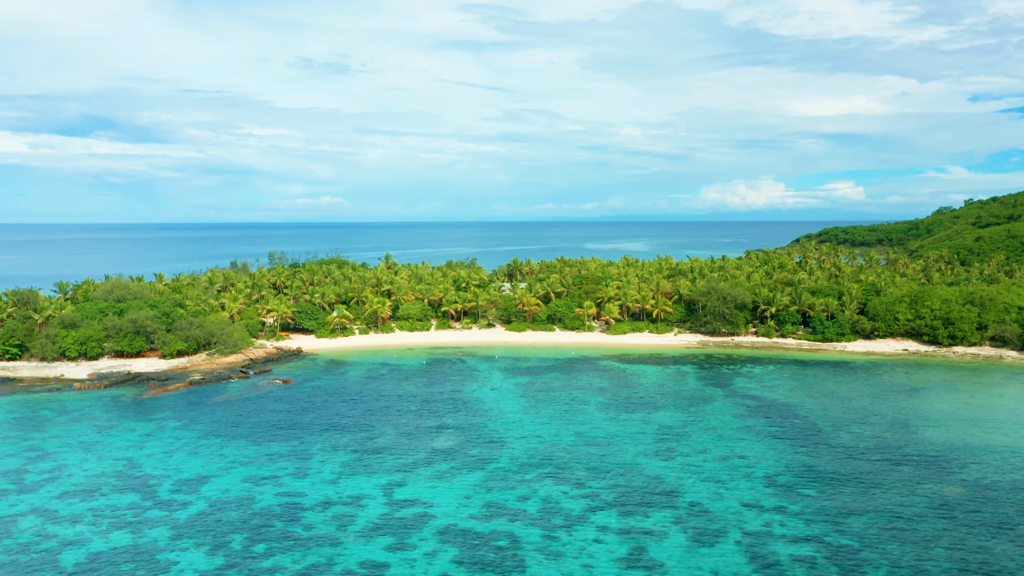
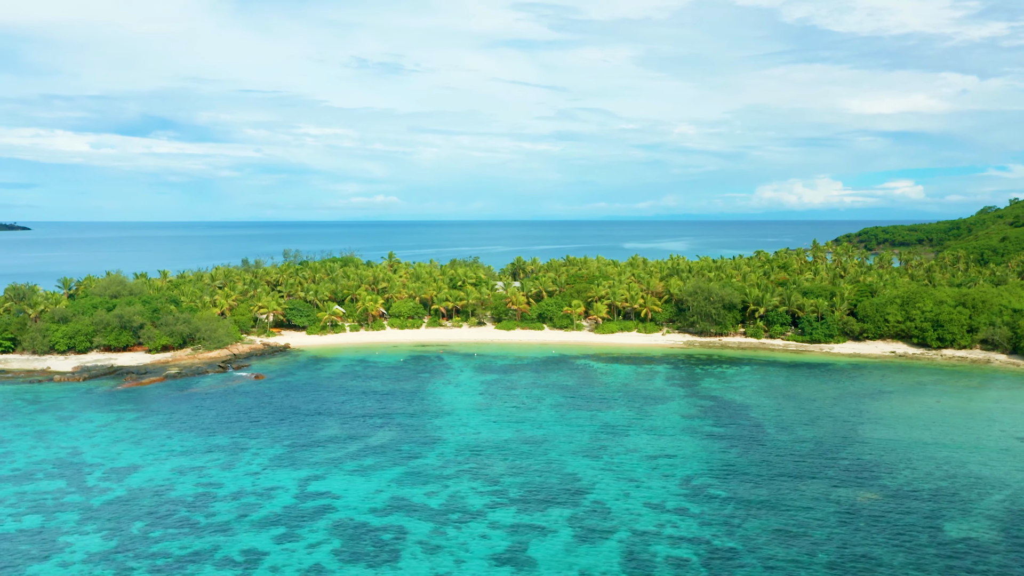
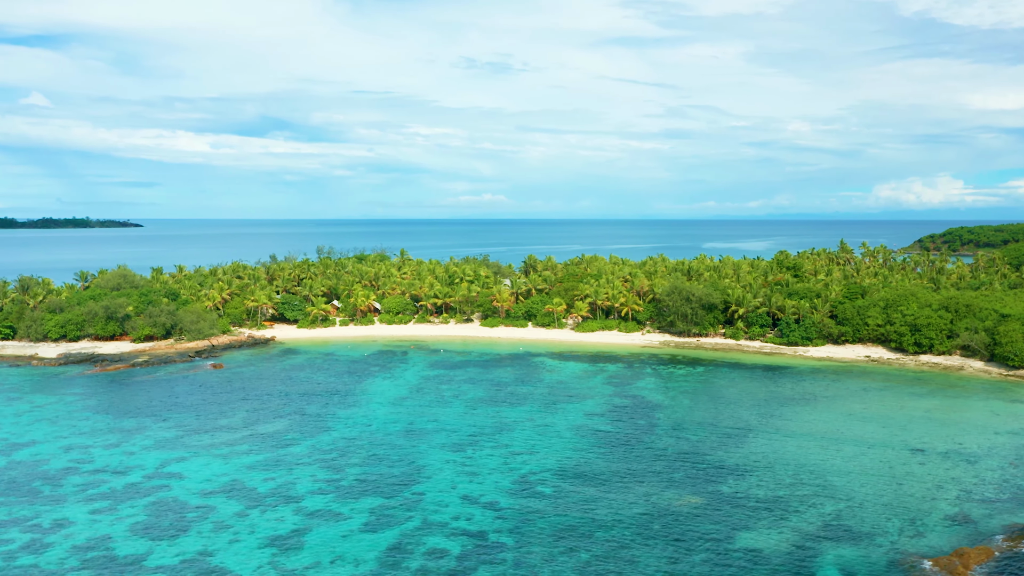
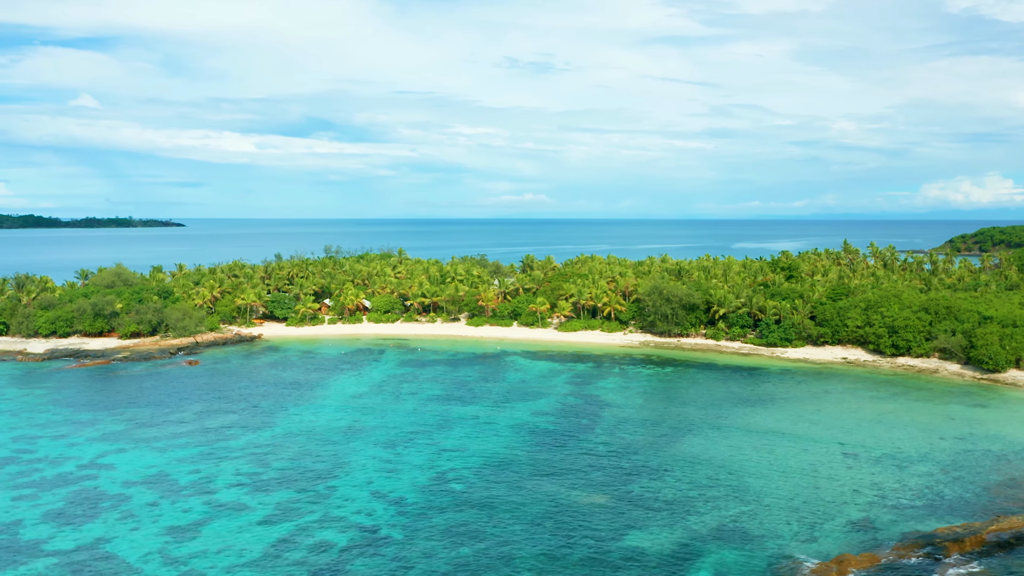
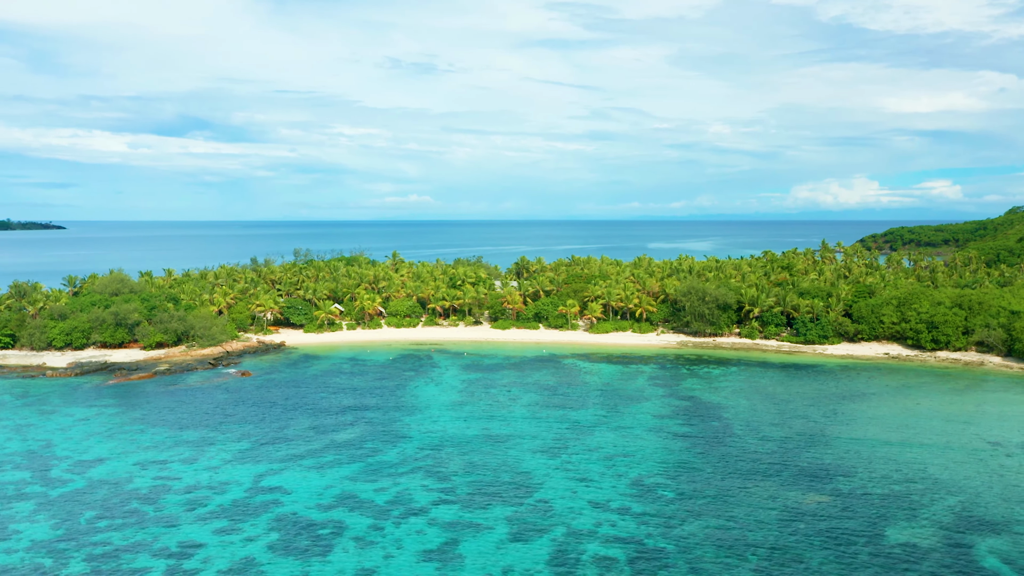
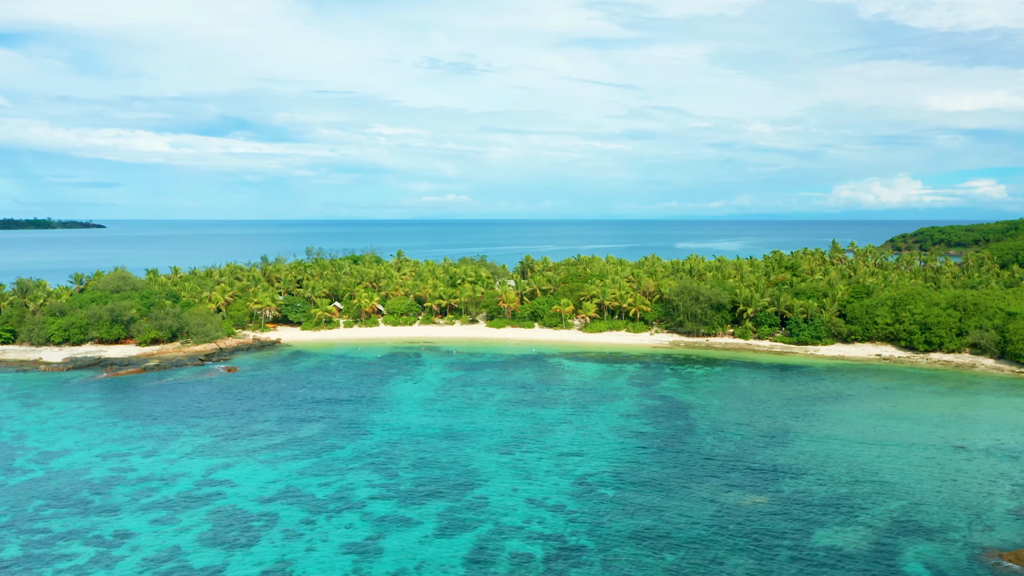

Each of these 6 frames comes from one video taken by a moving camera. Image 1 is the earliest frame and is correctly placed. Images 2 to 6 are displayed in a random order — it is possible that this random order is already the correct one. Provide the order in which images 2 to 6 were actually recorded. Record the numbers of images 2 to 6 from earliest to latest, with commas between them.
2, 5, 6, 3, 4
